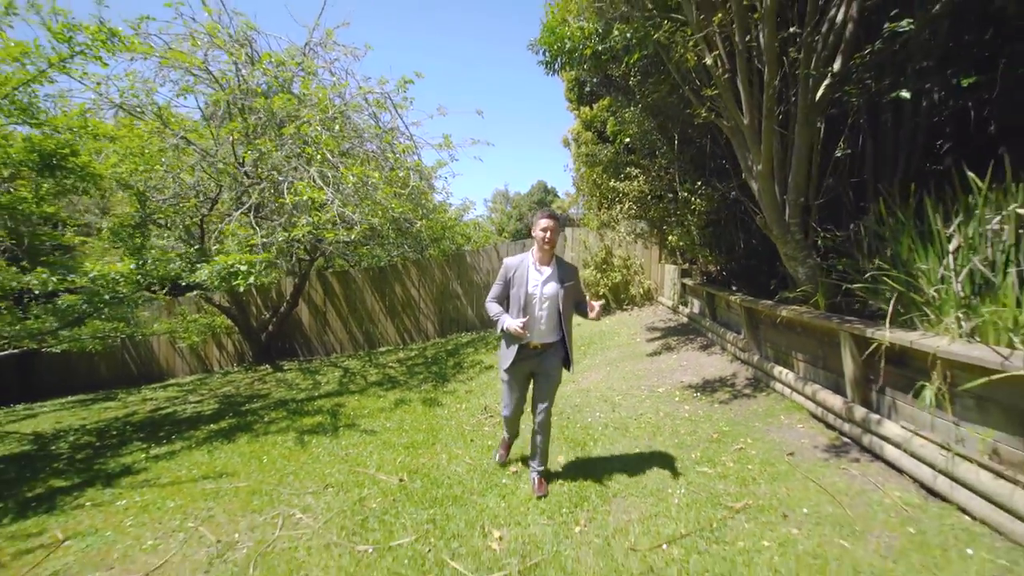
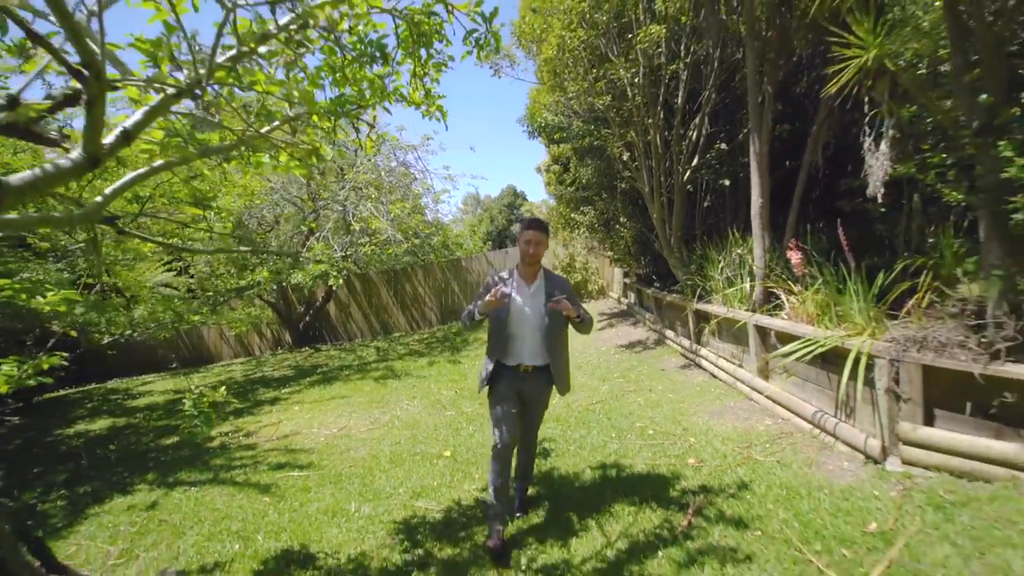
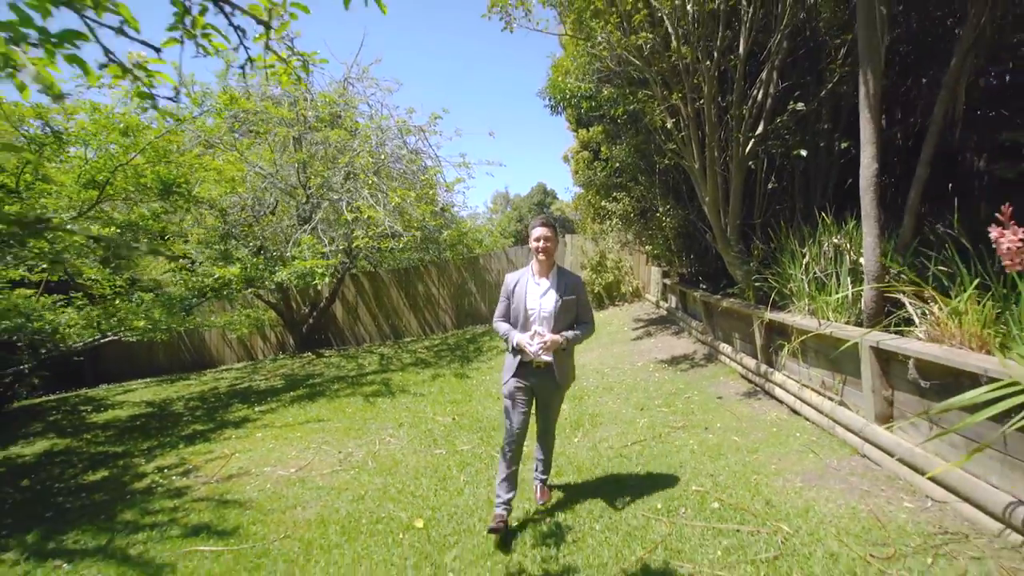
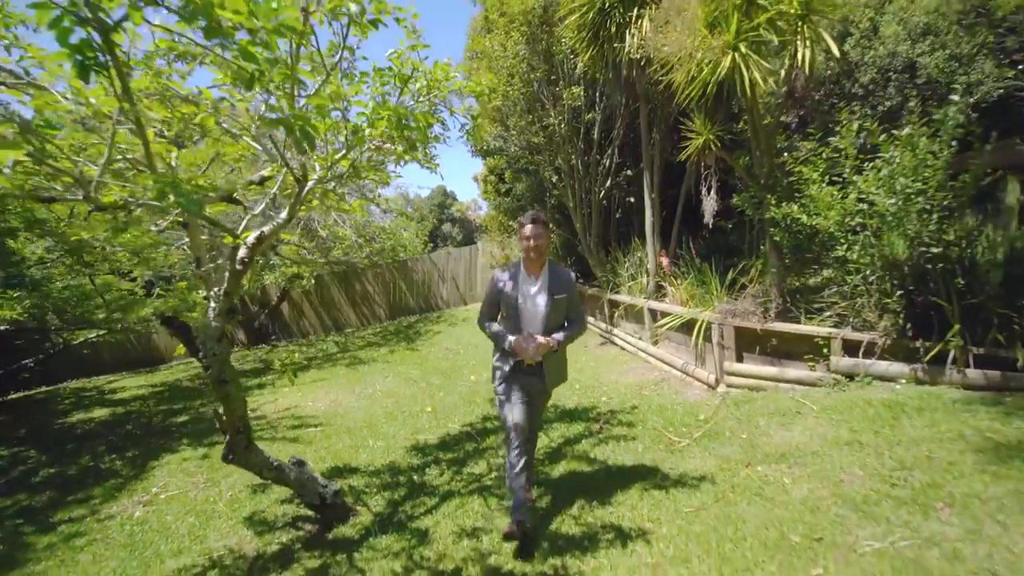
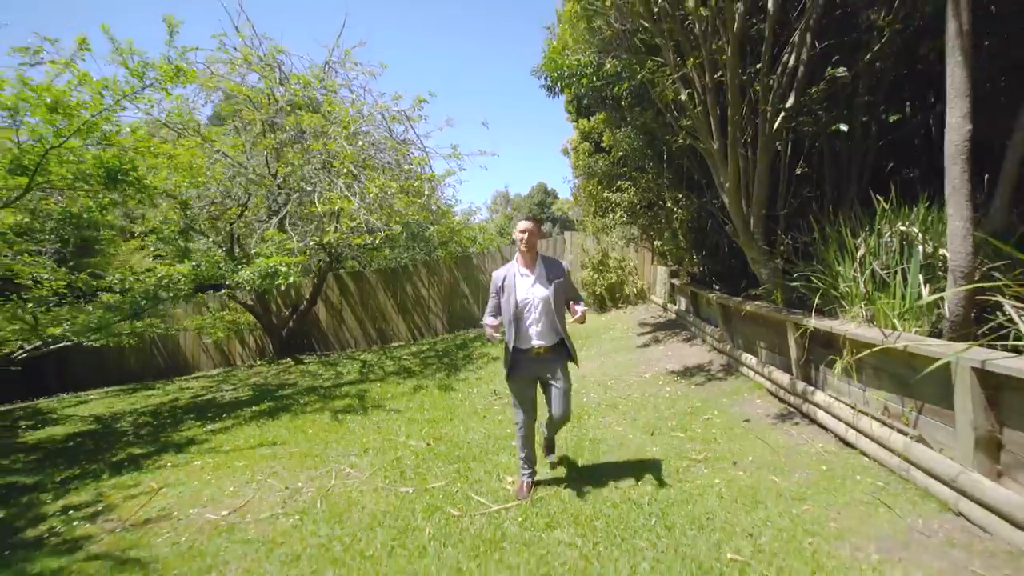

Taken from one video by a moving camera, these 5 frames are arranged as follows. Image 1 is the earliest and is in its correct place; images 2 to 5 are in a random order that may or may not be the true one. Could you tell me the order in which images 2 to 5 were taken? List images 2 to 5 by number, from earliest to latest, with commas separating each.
5, 3, 2, 4
